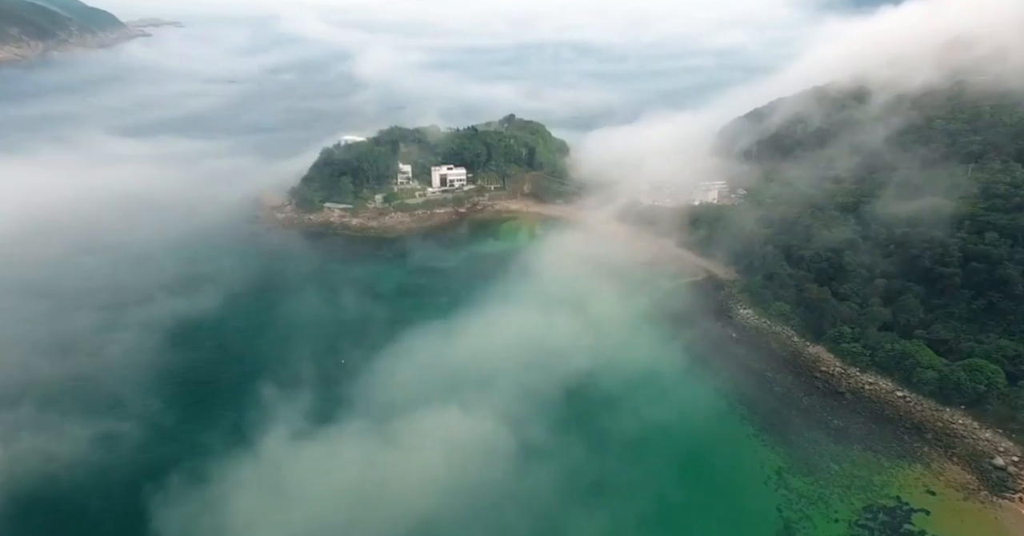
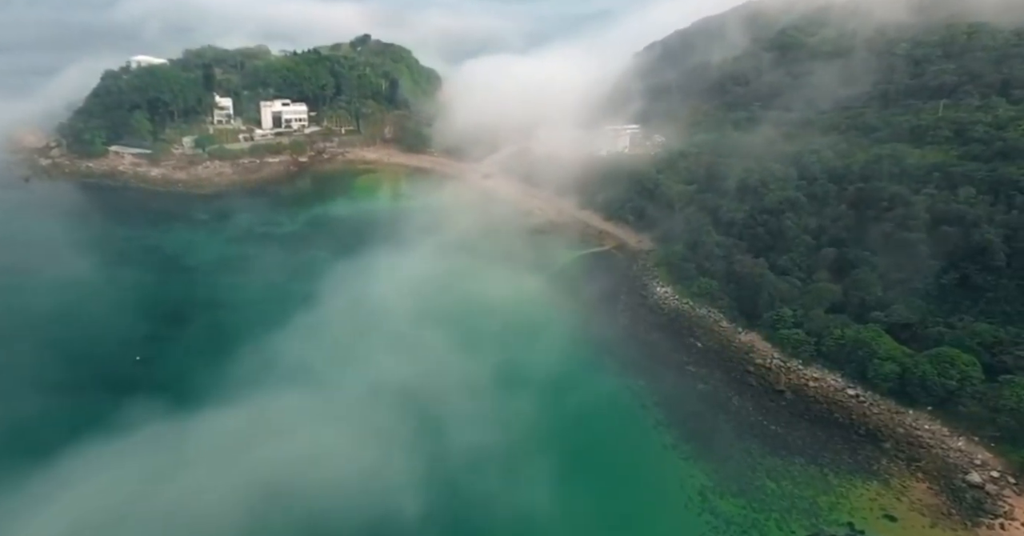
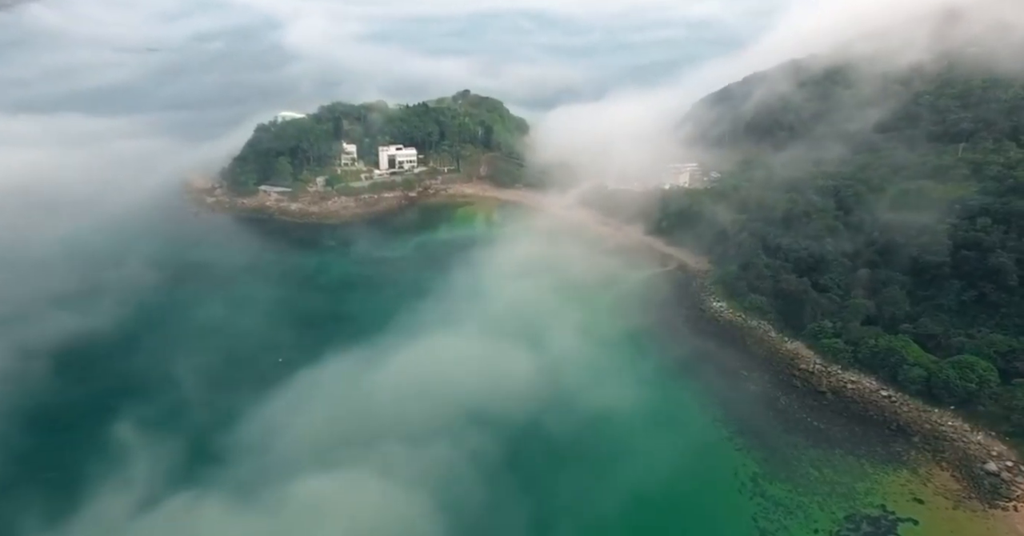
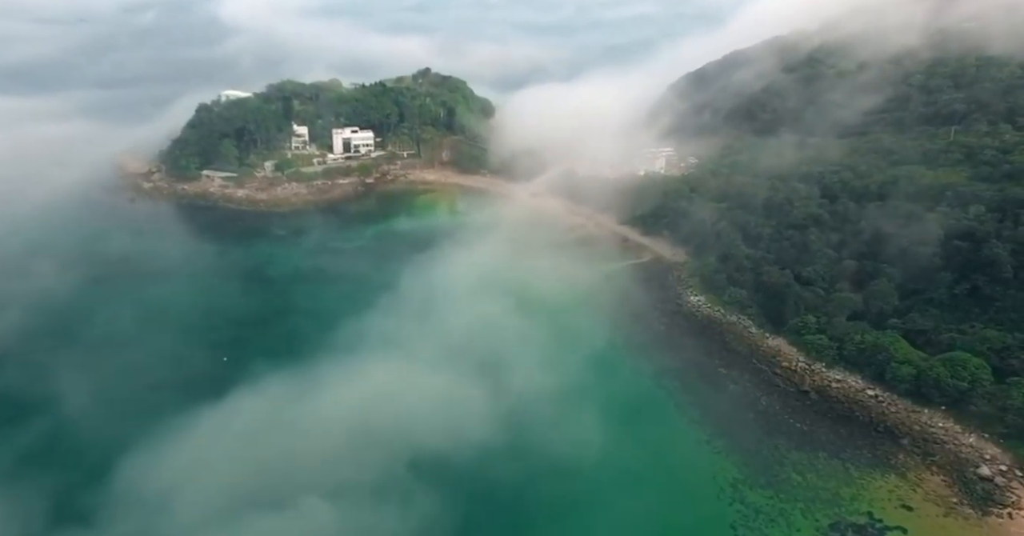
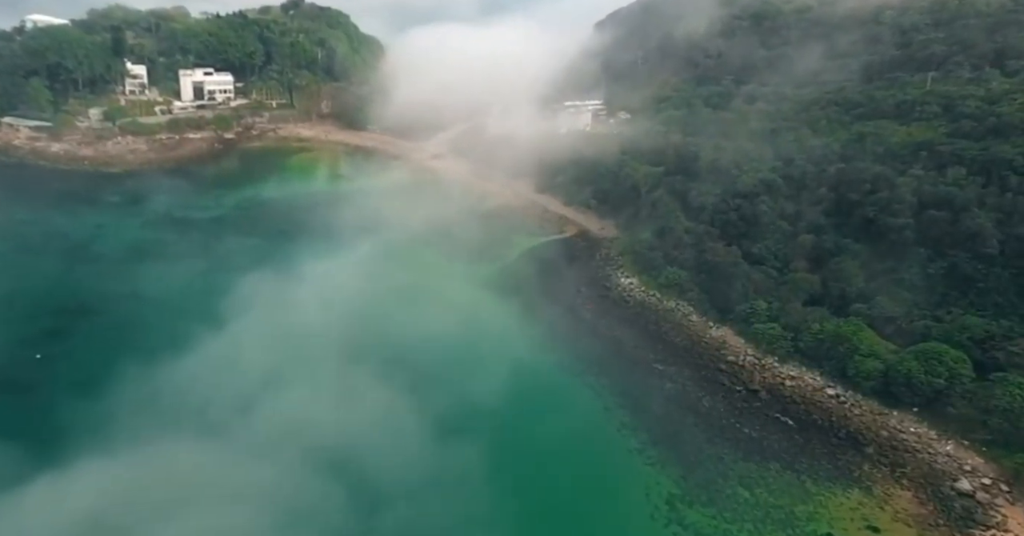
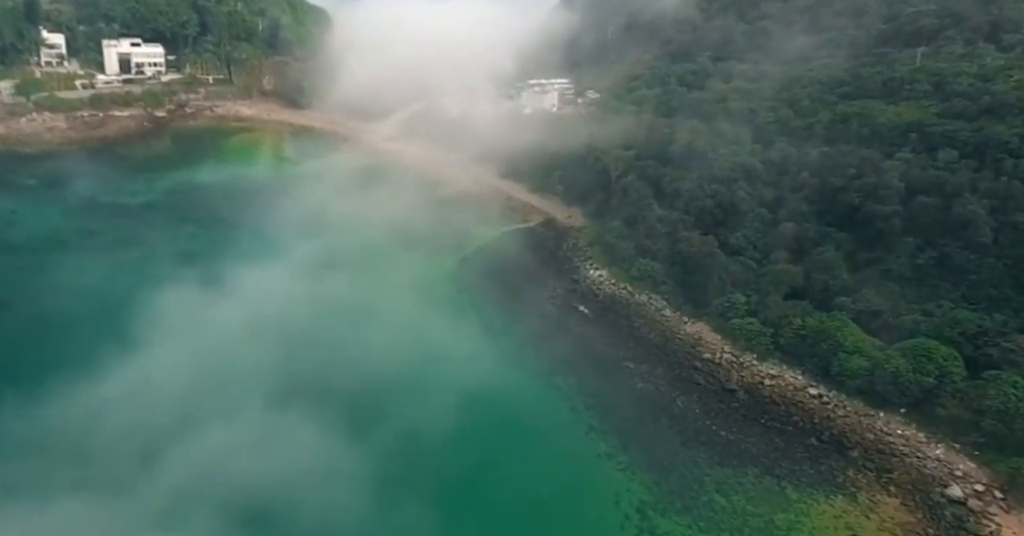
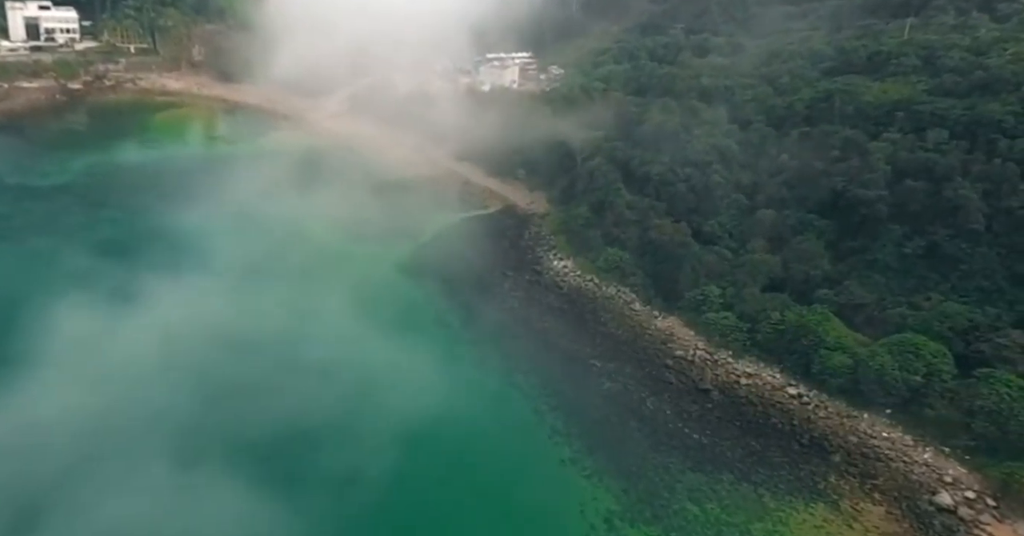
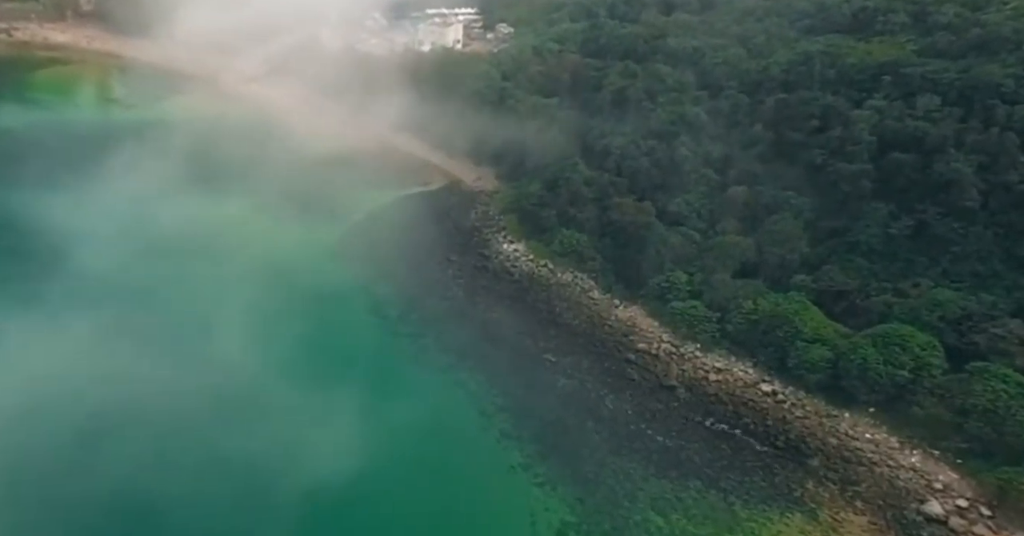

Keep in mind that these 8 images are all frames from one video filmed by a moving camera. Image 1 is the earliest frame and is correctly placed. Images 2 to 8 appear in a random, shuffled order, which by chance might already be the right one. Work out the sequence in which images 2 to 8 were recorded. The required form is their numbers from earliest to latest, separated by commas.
3, 4, 2, 5, 6, 7, 8
